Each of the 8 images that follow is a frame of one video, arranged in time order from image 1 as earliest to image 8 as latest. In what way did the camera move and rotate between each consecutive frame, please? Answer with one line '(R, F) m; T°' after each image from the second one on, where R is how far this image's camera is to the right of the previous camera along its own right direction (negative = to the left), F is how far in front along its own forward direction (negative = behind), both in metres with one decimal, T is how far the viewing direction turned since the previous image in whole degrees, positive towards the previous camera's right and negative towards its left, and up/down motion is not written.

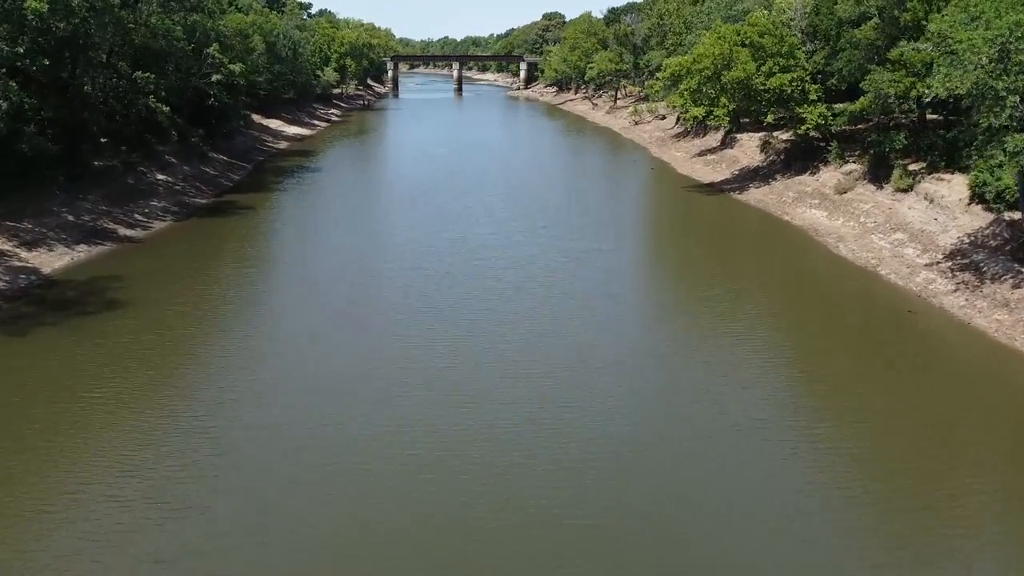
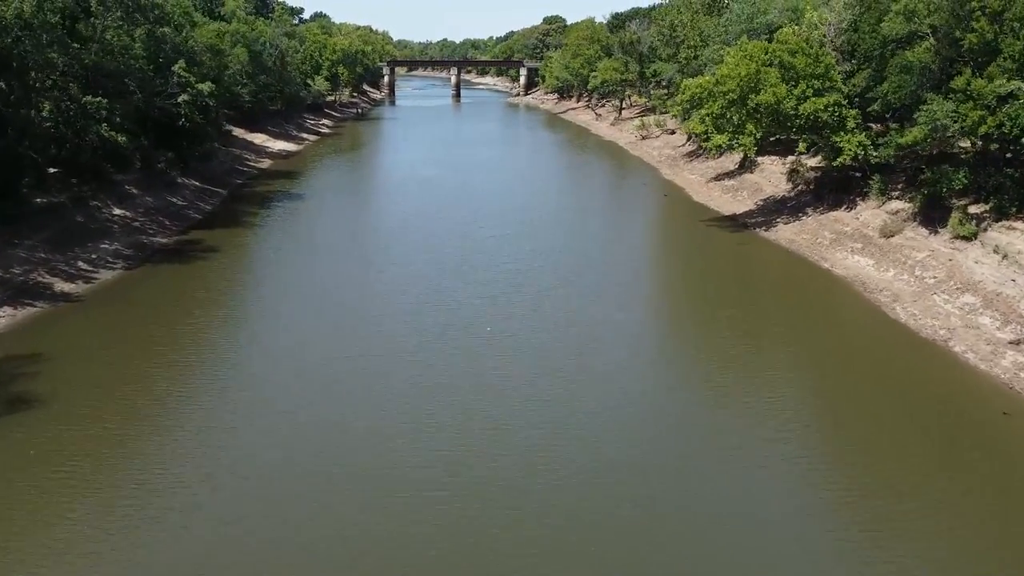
(0.0, +4.3) m; 0°
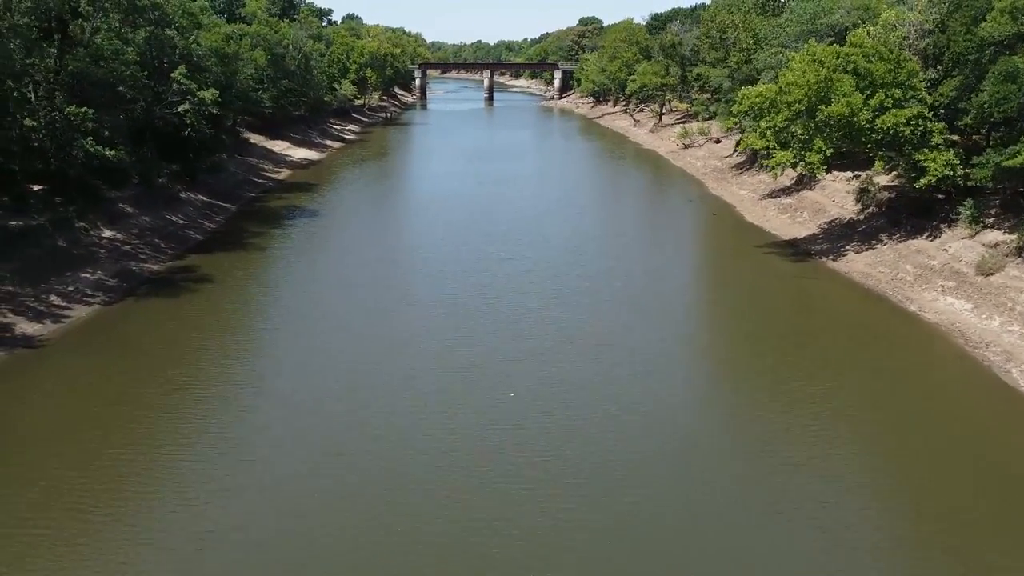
(0.0, +4.1) m; -2°
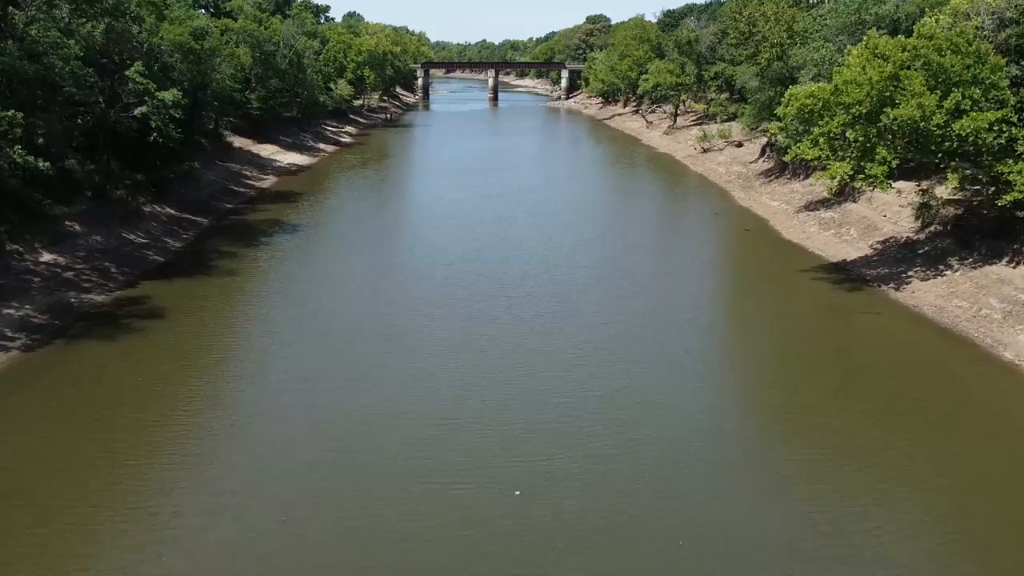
(0.0, +4.7) m; 0°
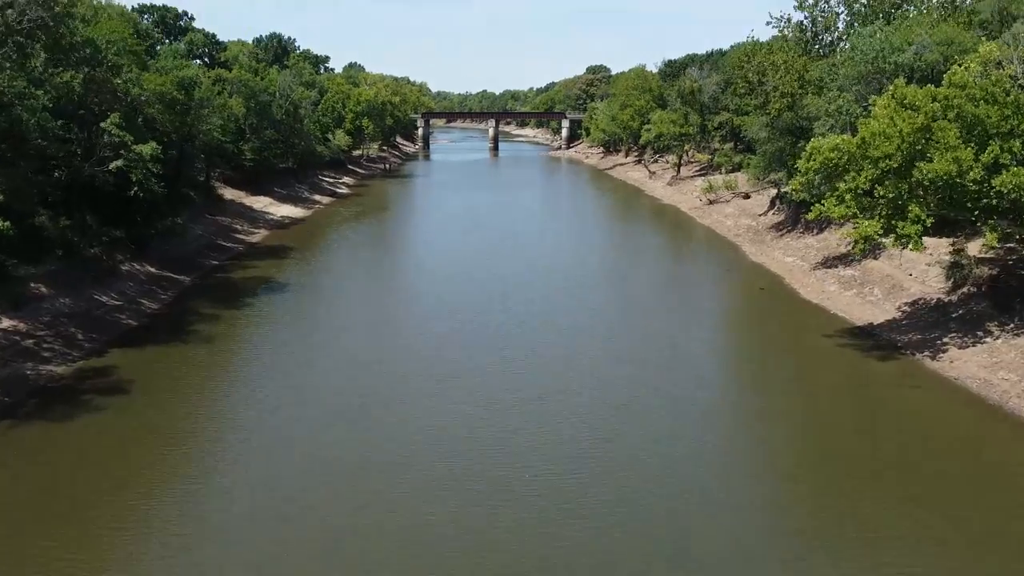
(0.0, +2.2) m; 0°
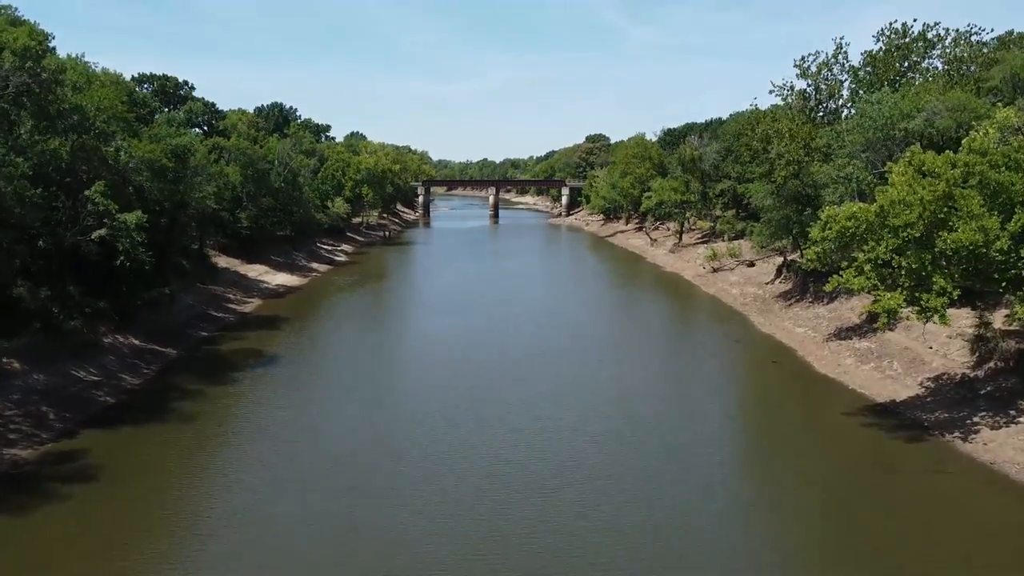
(0.0, +1.4) m; 0°
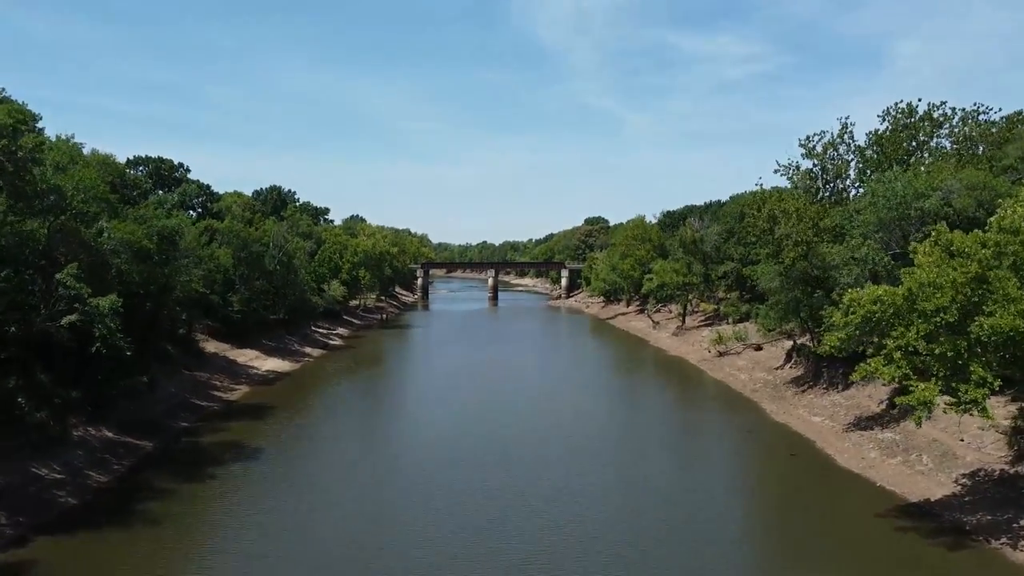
(0.0, +1.8) m; 0°
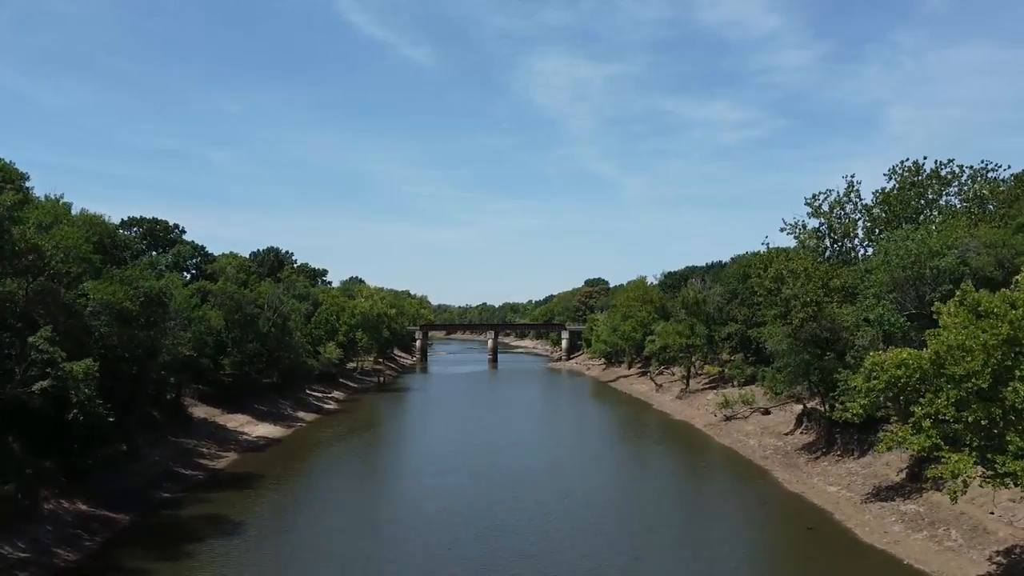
(0.0, +1.3) m; 0°
